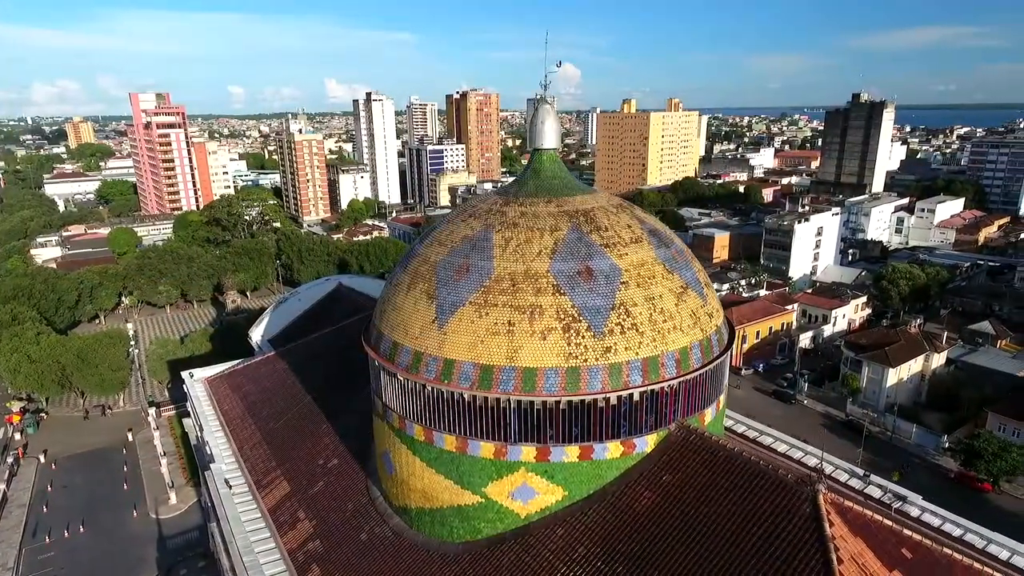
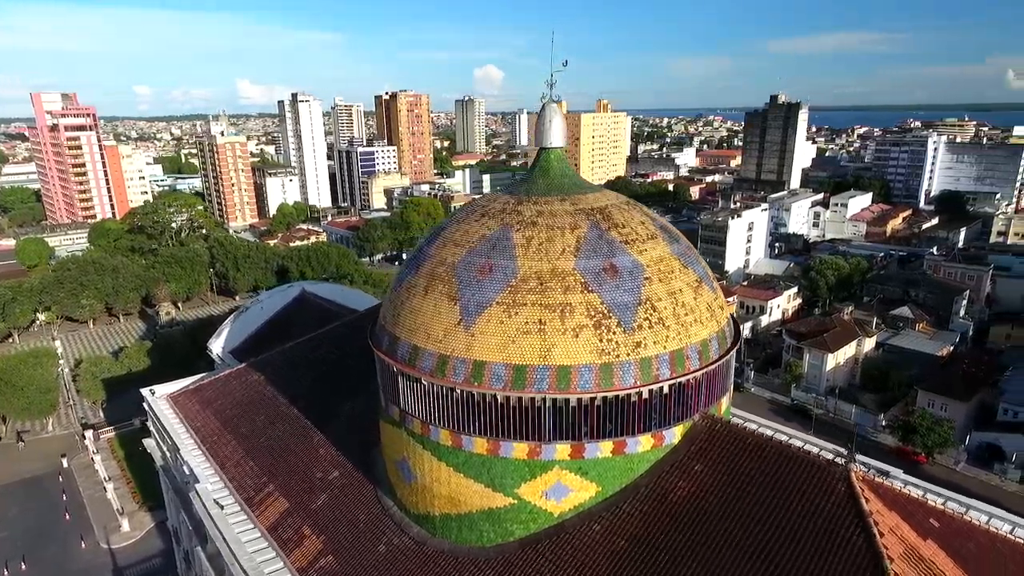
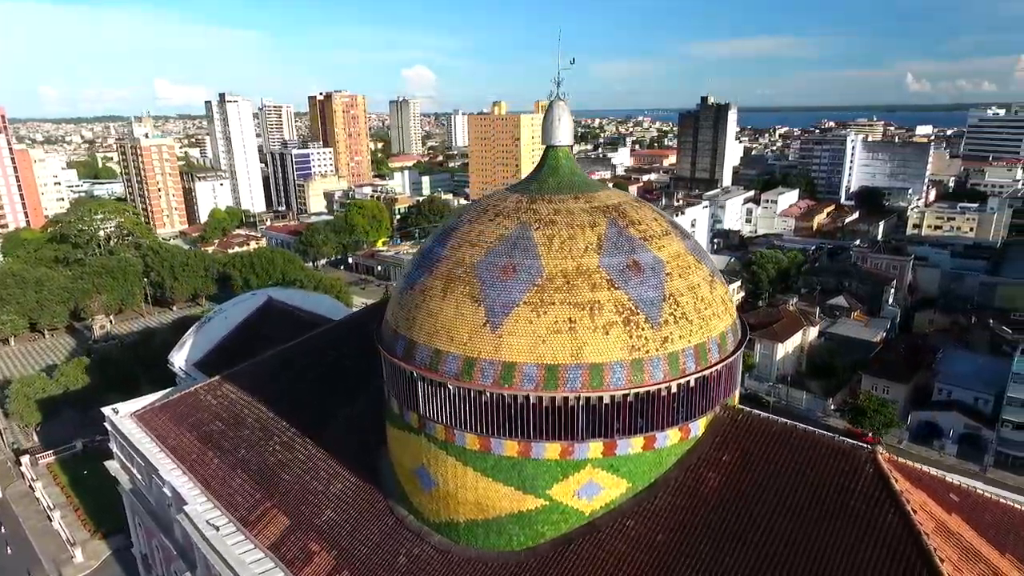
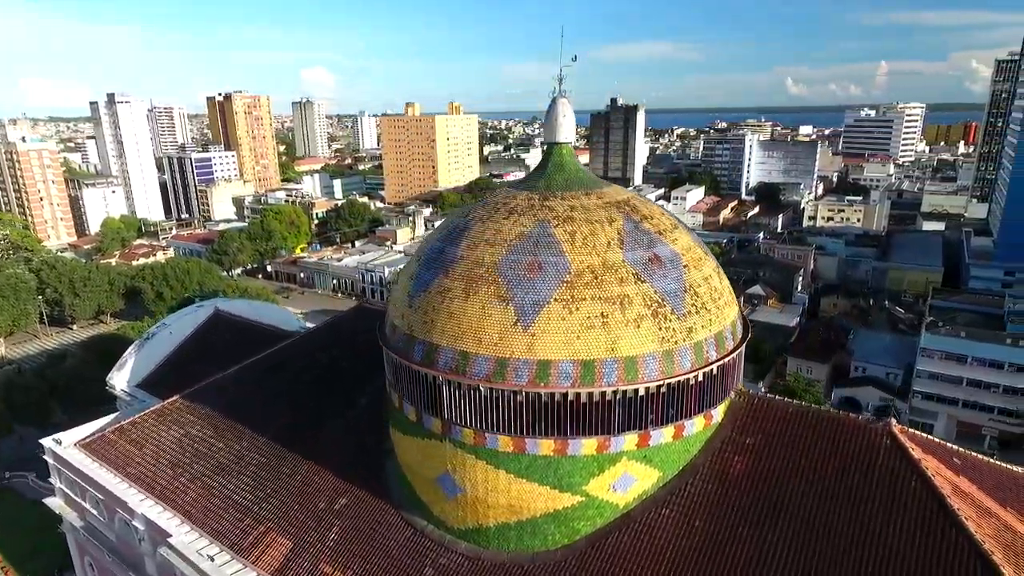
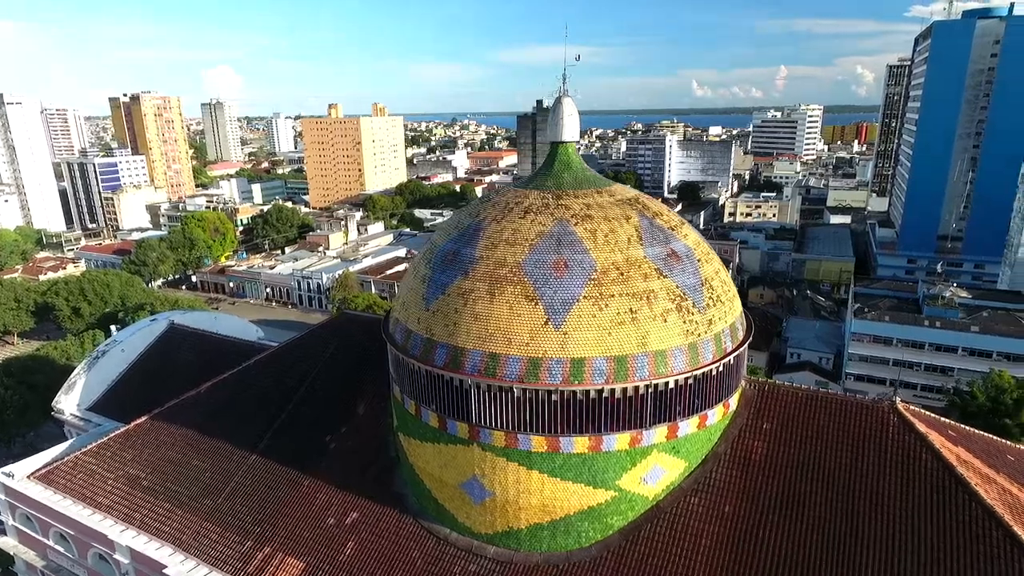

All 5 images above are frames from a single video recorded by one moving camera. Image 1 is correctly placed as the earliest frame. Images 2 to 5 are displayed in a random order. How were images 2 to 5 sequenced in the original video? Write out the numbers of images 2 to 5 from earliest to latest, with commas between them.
2, 3, 4, 5
